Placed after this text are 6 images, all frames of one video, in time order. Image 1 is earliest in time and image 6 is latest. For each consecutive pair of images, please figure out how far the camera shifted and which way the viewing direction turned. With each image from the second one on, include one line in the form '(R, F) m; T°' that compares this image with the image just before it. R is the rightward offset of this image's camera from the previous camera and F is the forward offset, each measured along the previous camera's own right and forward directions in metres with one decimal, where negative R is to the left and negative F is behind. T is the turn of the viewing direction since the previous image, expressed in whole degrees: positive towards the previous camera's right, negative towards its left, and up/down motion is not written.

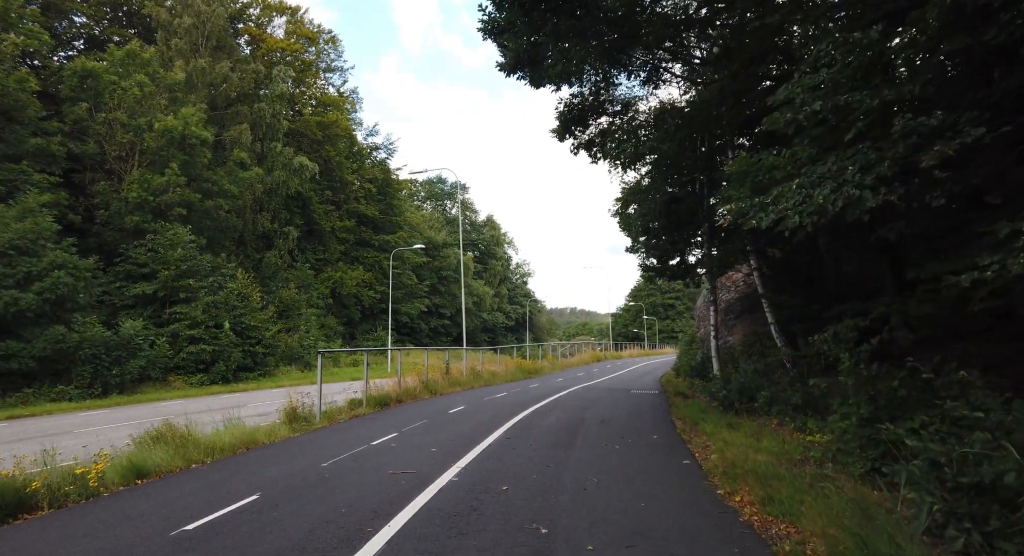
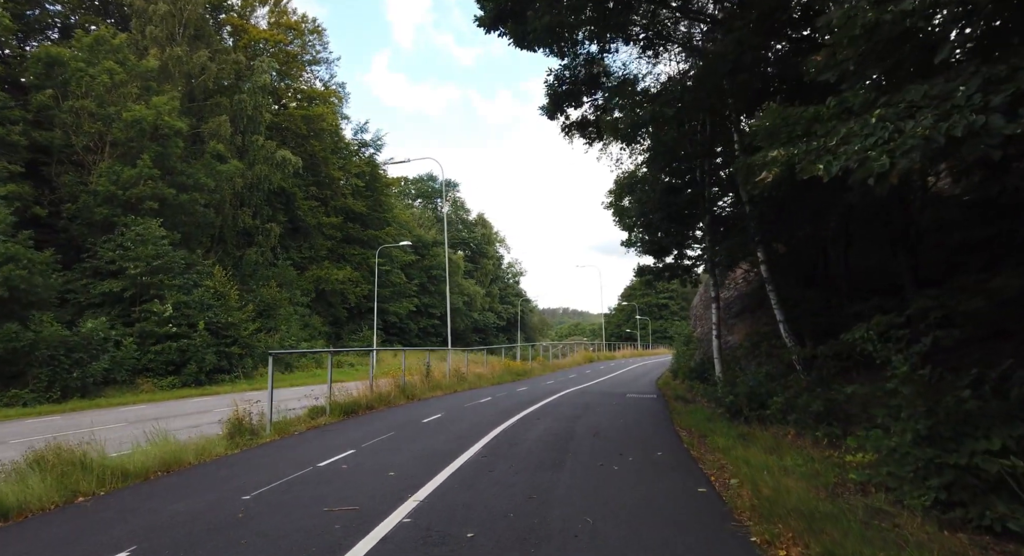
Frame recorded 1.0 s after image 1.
(+0.2, +1.3) m; +1°
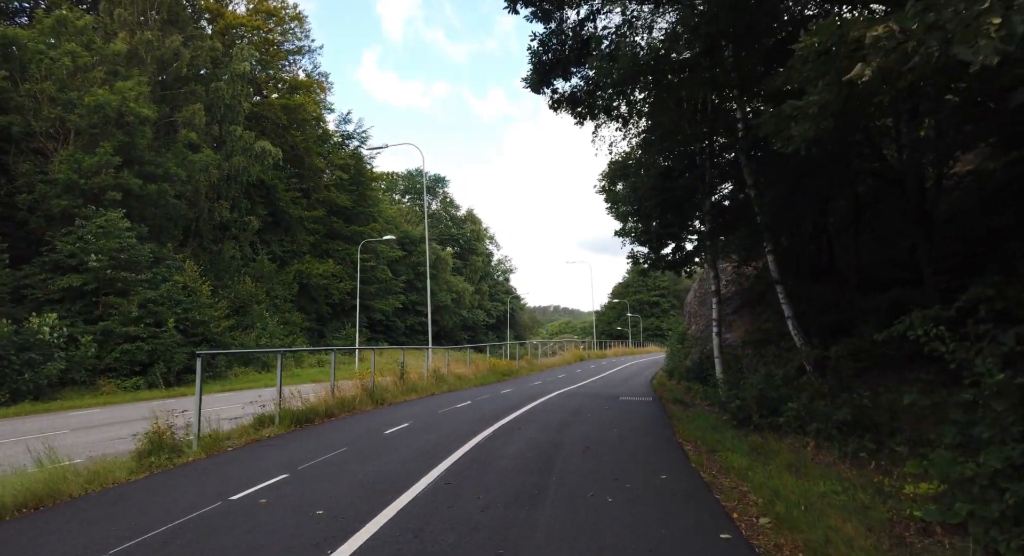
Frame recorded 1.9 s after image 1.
(+0.2, +1.4) m; +1°
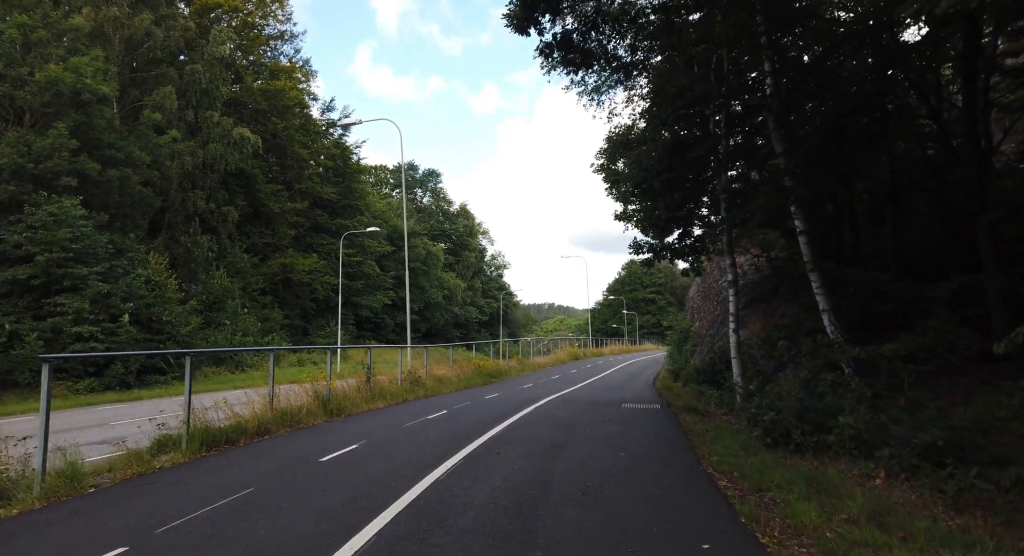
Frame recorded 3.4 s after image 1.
(+0.2, +2.1) m; +1°
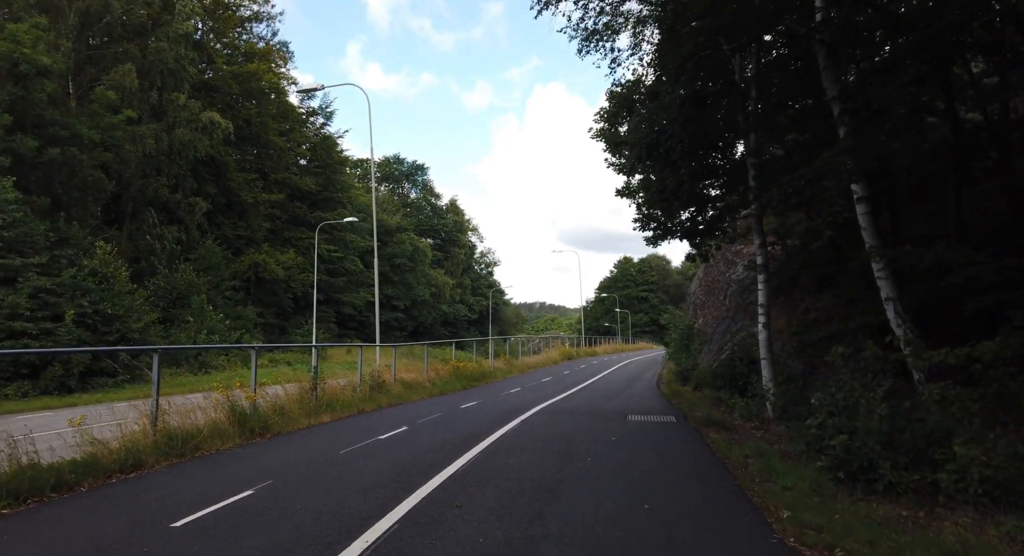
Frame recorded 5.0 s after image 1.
(+0.2, +2.4) m; +1°
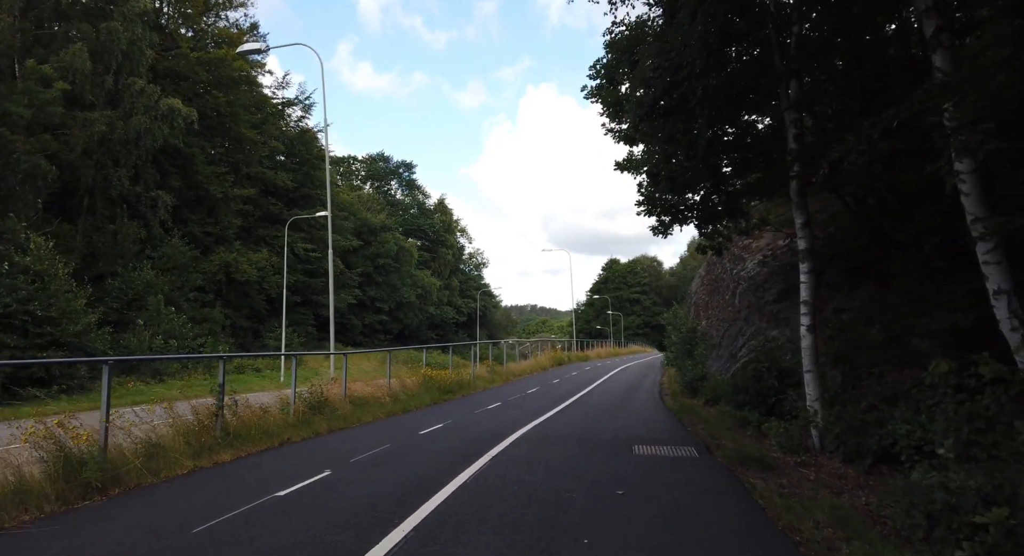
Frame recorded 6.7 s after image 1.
(+0.3, +2.4) m; +1°
